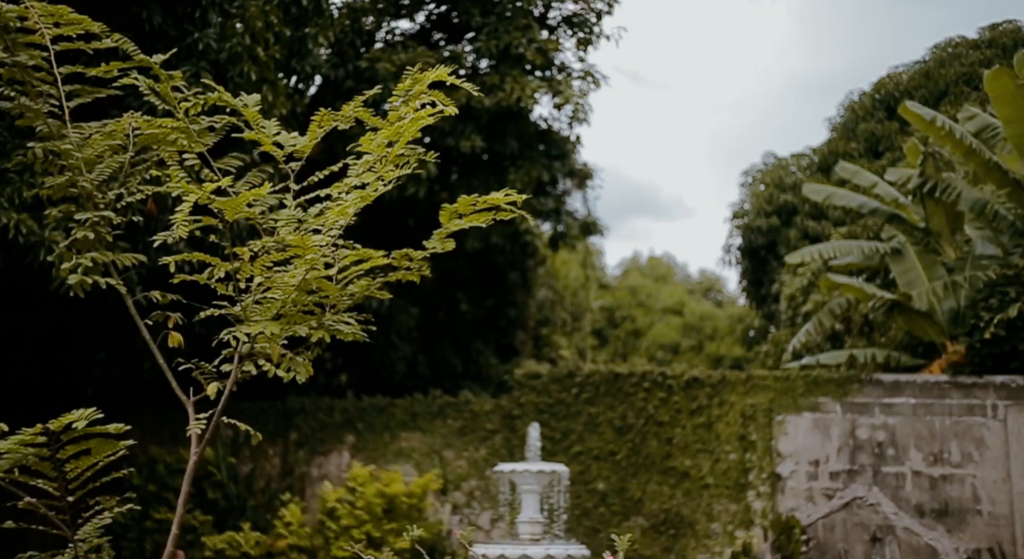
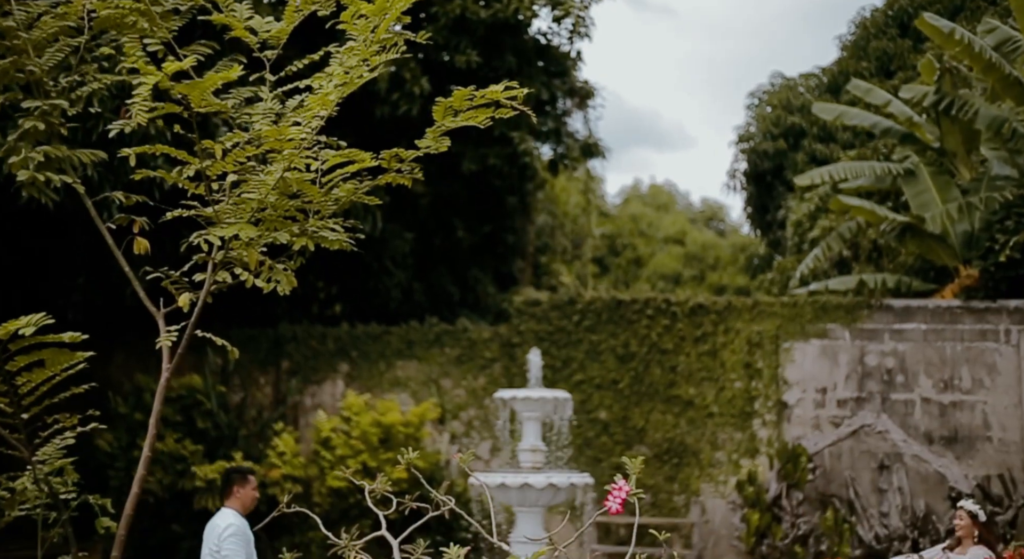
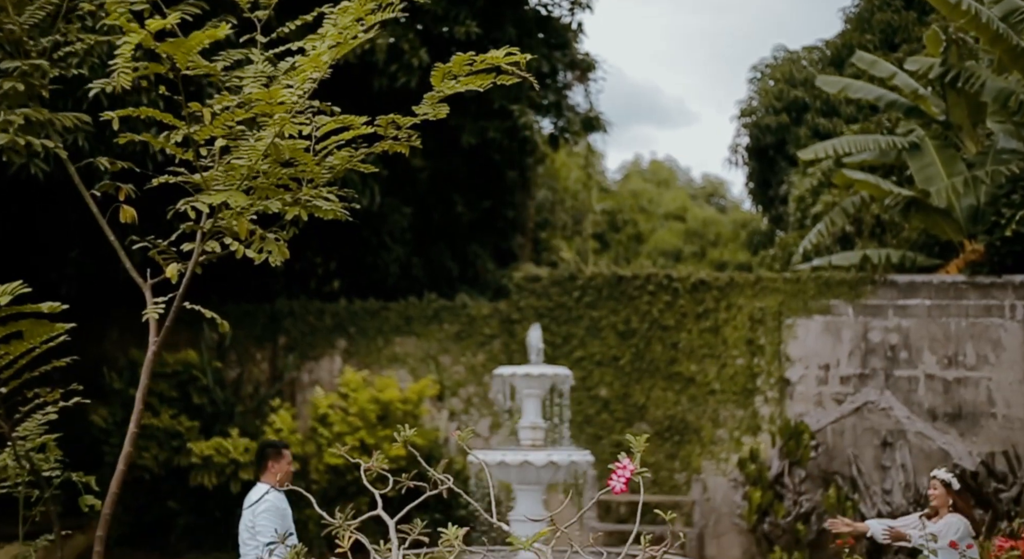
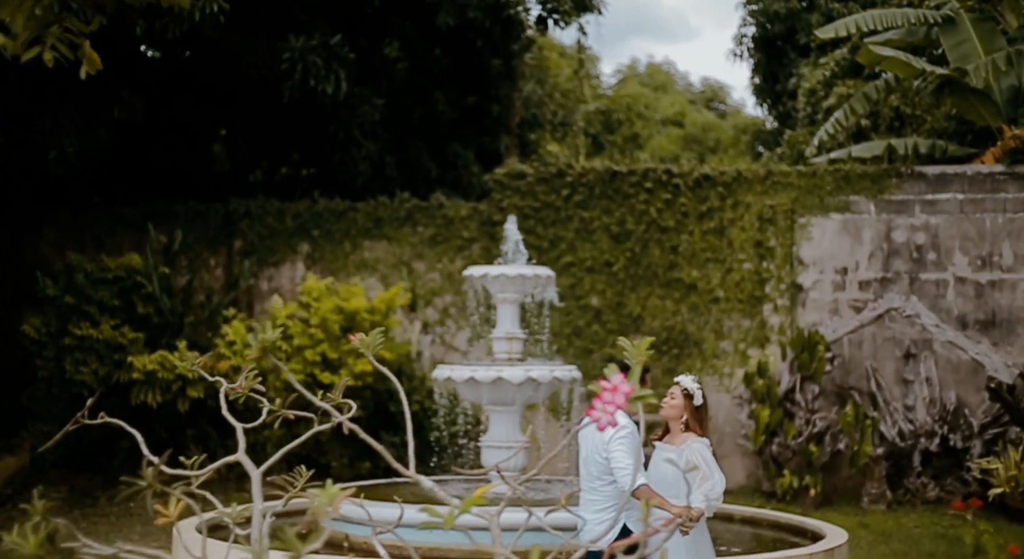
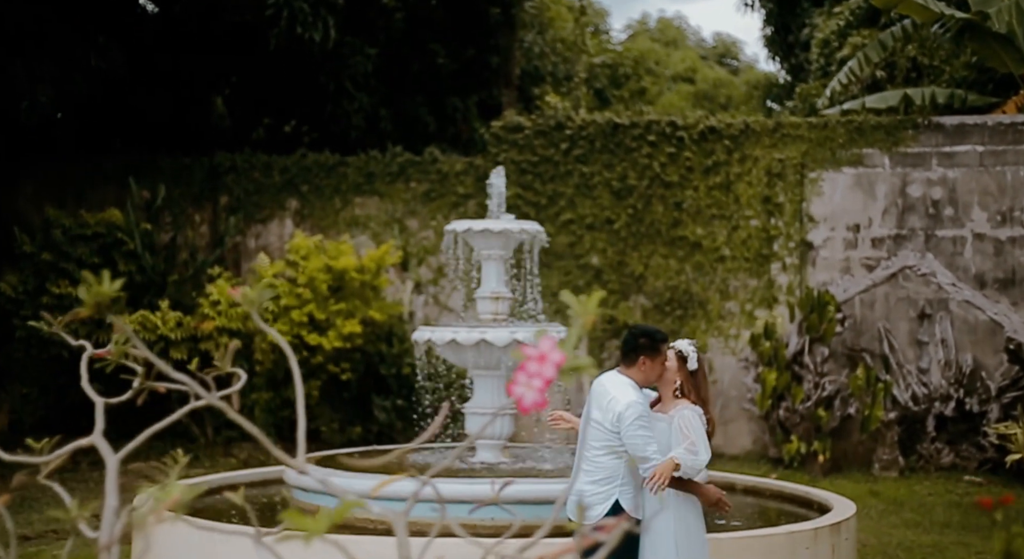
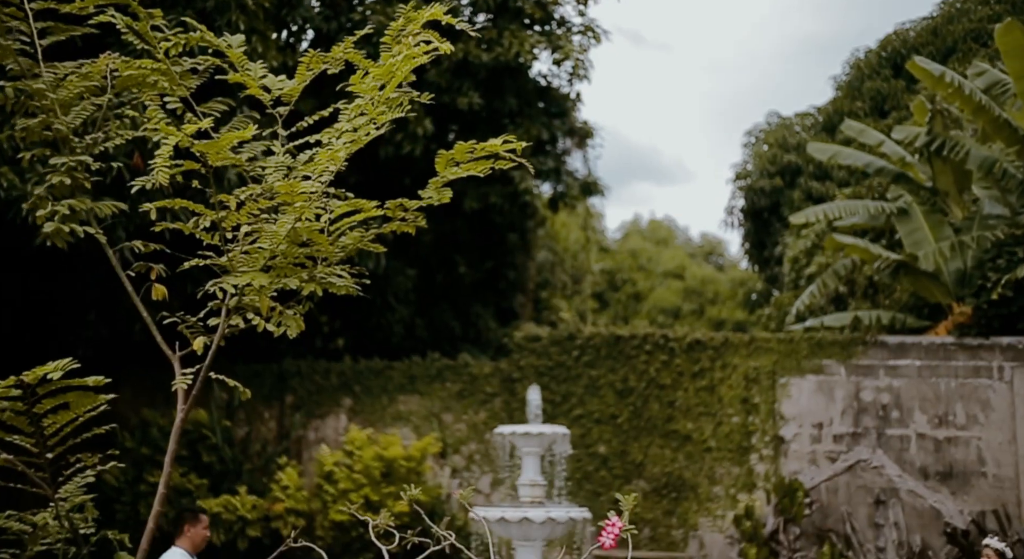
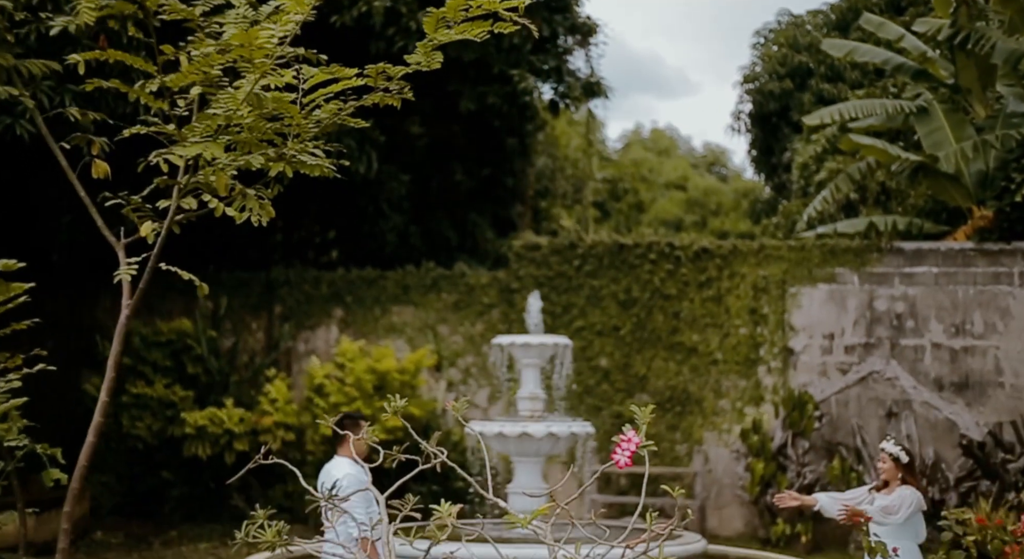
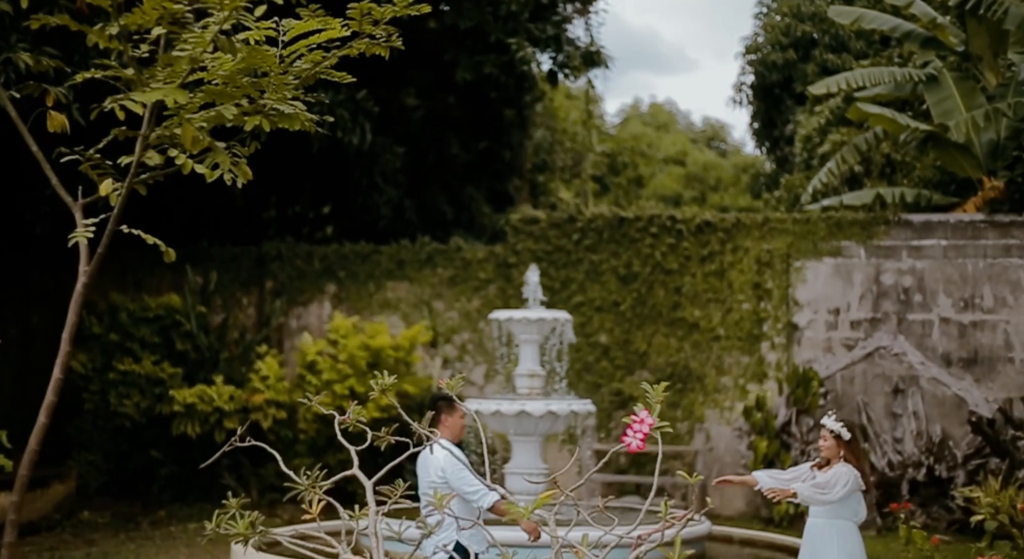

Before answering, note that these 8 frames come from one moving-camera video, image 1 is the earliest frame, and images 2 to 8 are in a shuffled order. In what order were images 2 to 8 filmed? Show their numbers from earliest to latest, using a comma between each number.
6, 2, 3, 7, 8, 4, 5
